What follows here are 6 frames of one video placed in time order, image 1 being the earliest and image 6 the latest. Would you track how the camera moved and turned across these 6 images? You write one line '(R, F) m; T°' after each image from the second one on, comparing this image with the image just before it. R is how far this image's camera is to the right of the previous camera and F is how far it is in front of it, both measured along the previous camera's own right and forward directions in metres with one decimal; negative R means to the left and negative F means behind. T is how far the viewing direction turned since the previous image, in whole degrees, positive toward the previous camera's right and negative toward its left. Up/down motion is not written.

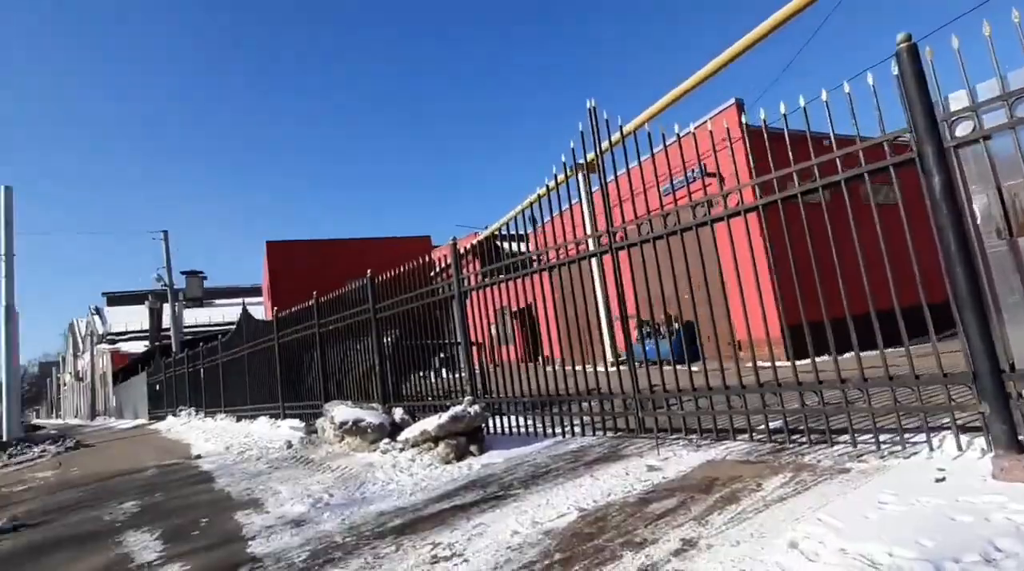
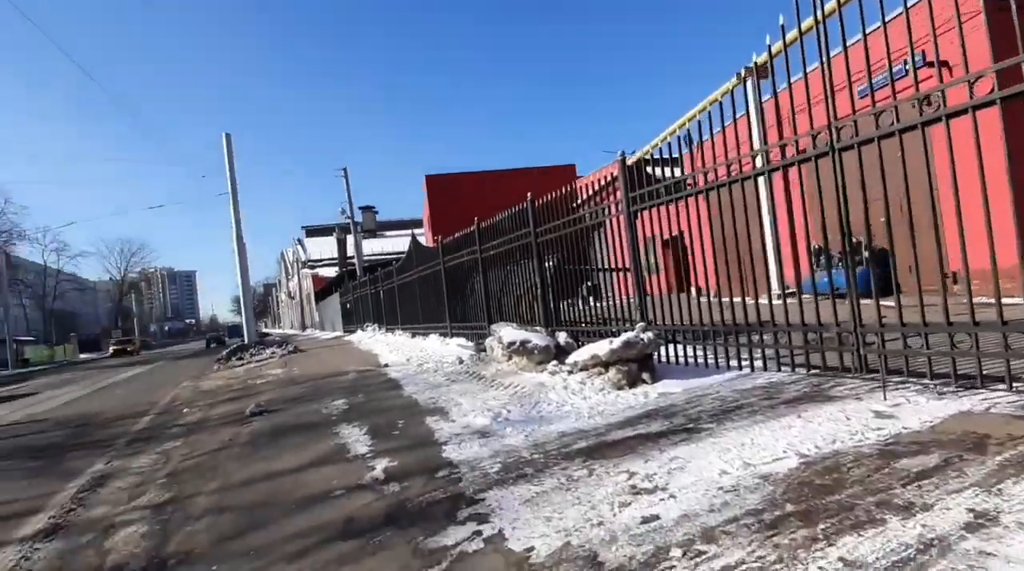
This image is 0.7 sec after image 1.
(-0.6, +0.5) m; -13°
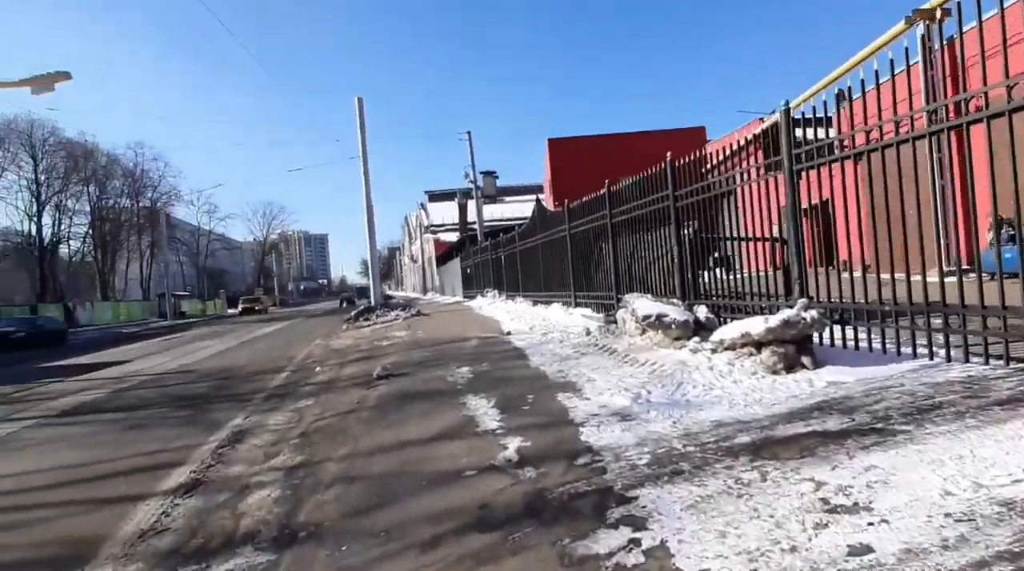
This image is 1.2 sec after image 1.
(-0.3, +0.7) m; -11°
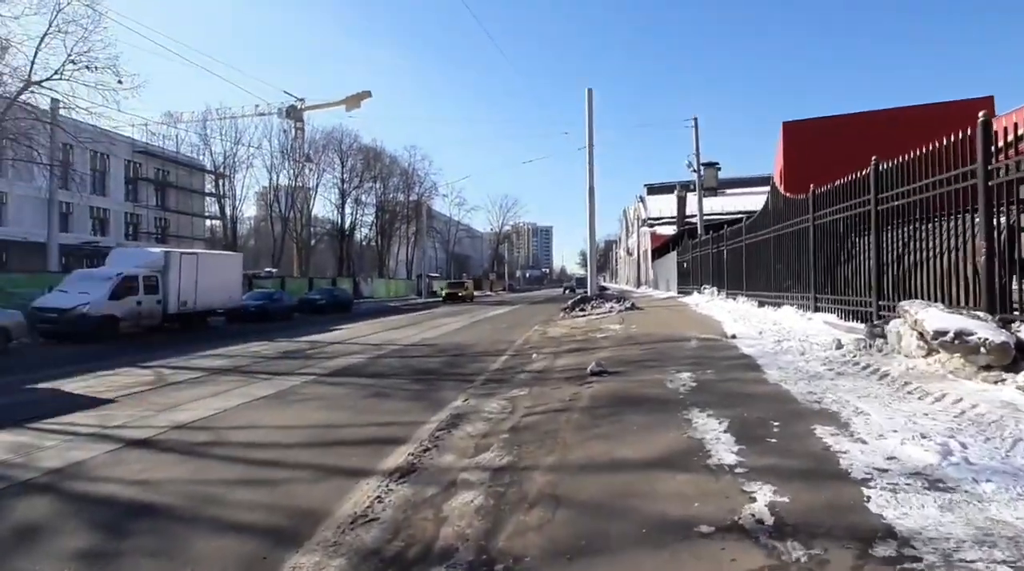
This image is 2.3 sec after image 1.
(-0.3, +1.3) m; -19°
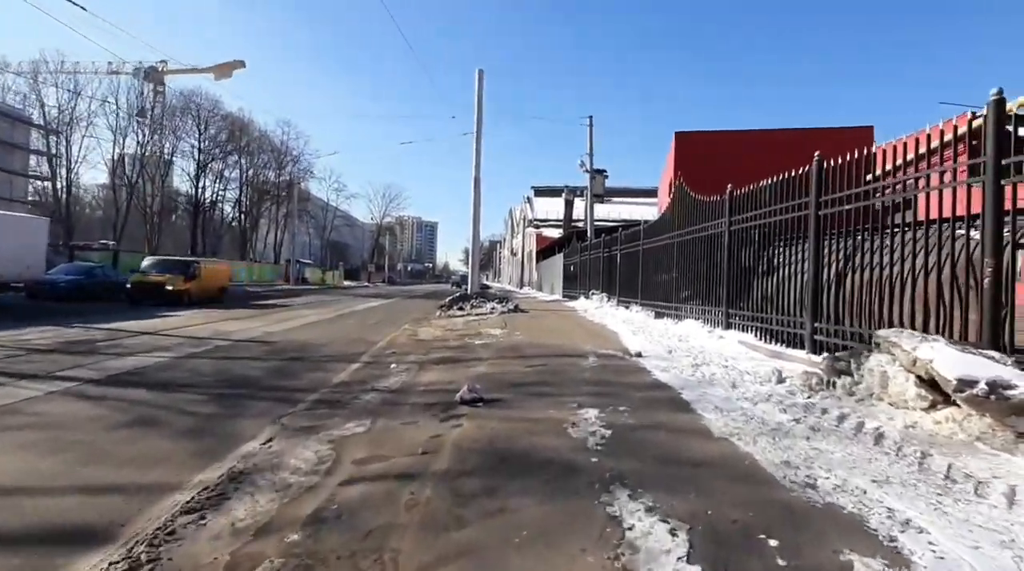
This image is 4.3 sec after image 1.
(+0.4, +2.6) m; +12°
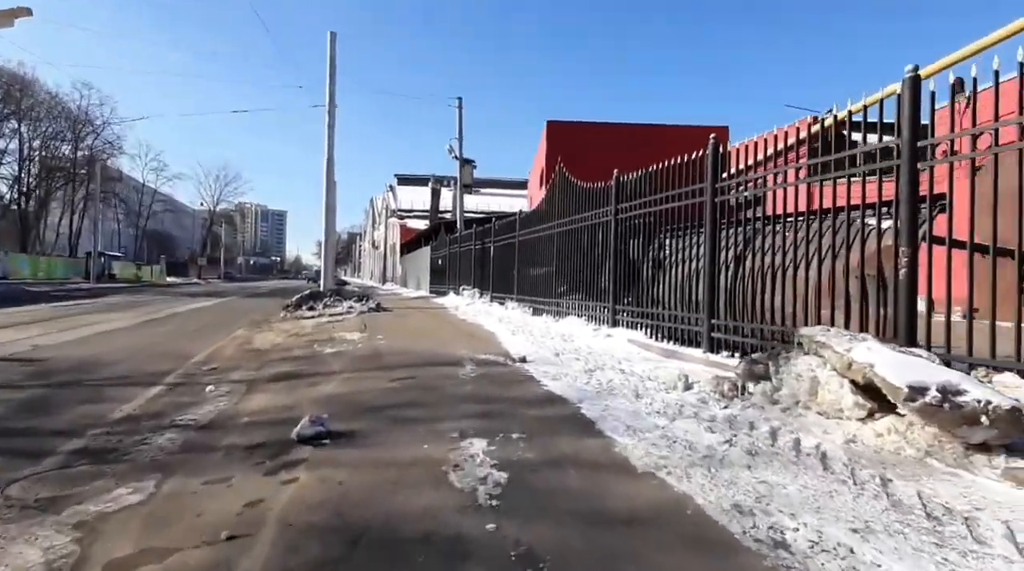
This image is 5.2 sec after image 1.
(0.0, +1.3) m; +13°
